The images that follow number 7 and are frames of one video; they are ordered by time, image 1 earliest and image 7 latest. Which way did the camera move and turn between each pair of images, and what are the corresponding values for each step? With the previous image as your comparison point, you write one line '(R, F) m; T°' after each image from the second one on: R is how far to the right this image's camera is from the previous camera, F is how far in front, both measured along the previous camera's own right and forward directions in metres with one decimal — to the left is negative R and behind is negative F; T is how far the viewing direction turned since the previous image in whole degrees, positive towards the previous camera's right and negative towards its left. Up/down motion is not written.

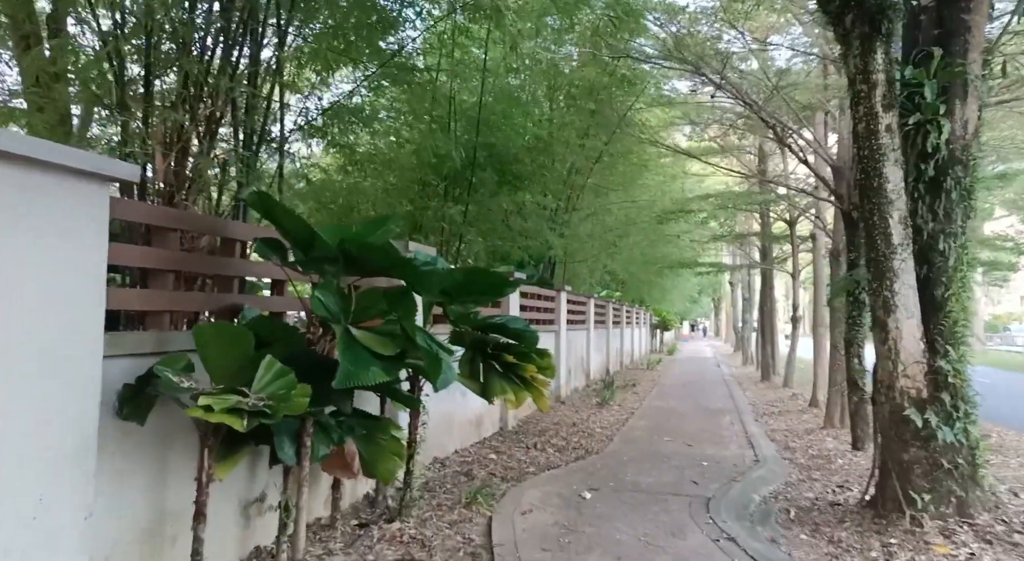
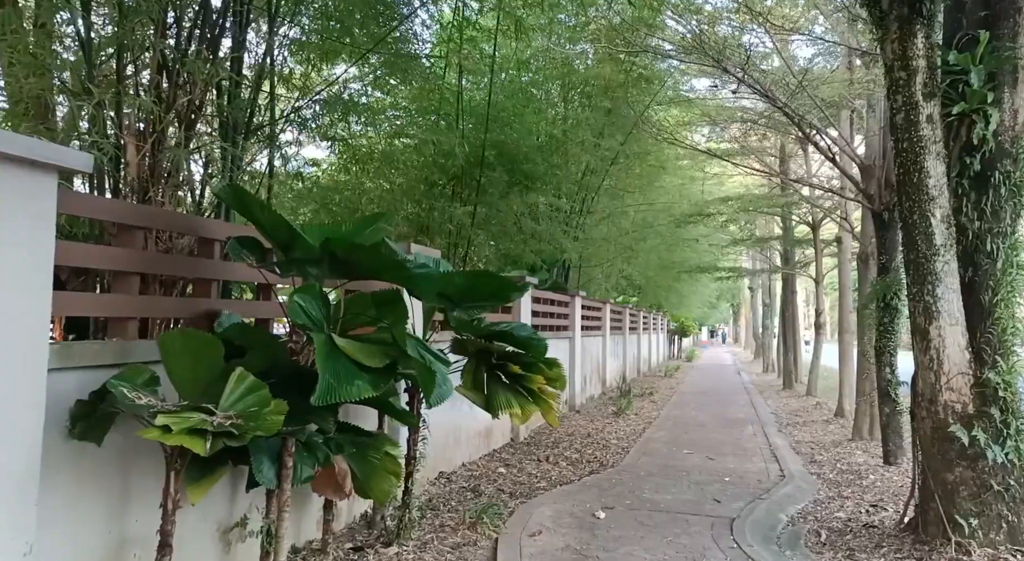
(+0.1, +0.3) m; -1°
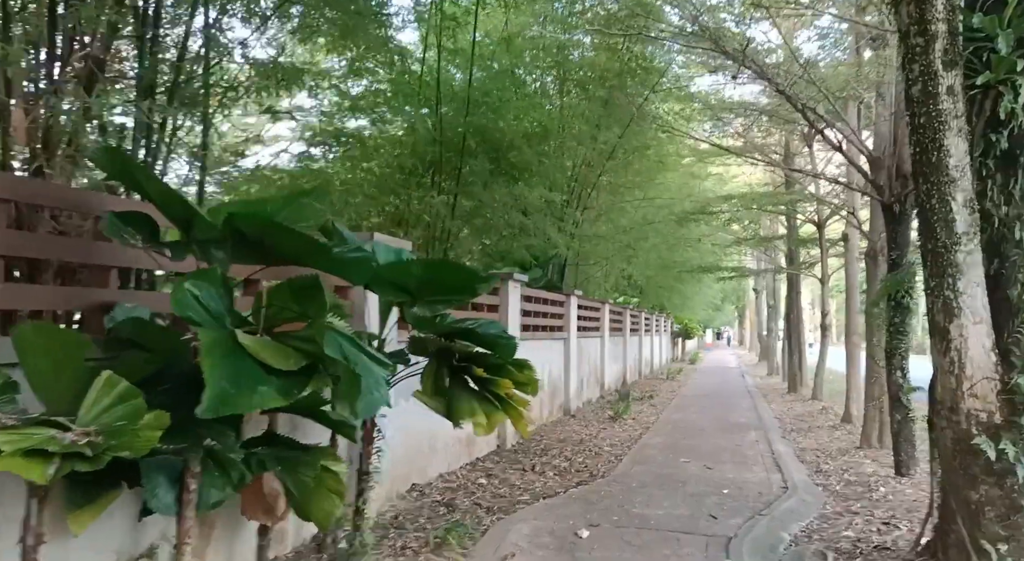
(+0.2, +0.5) m; 0°
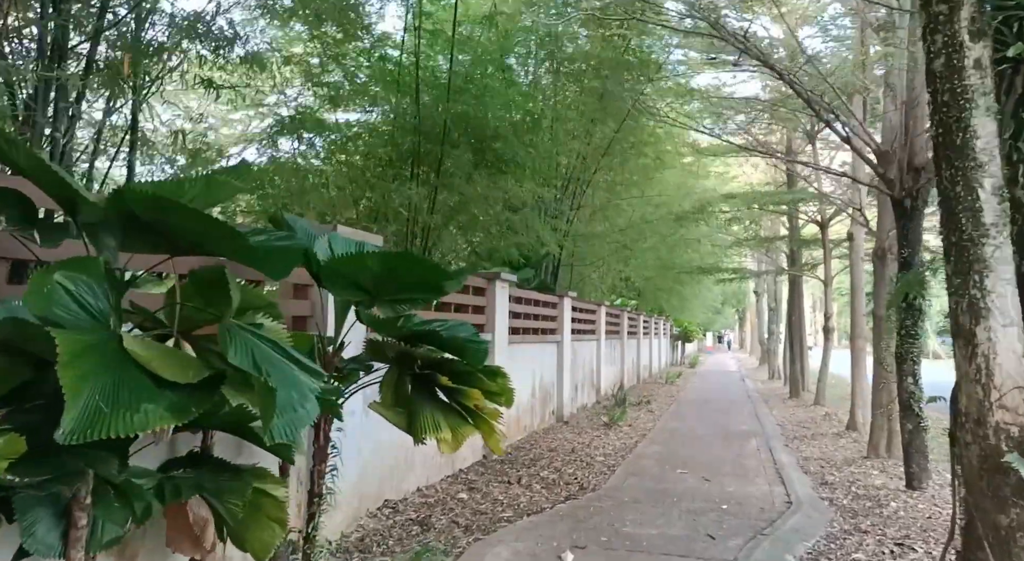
(+0.1, +0.4) m; 0°
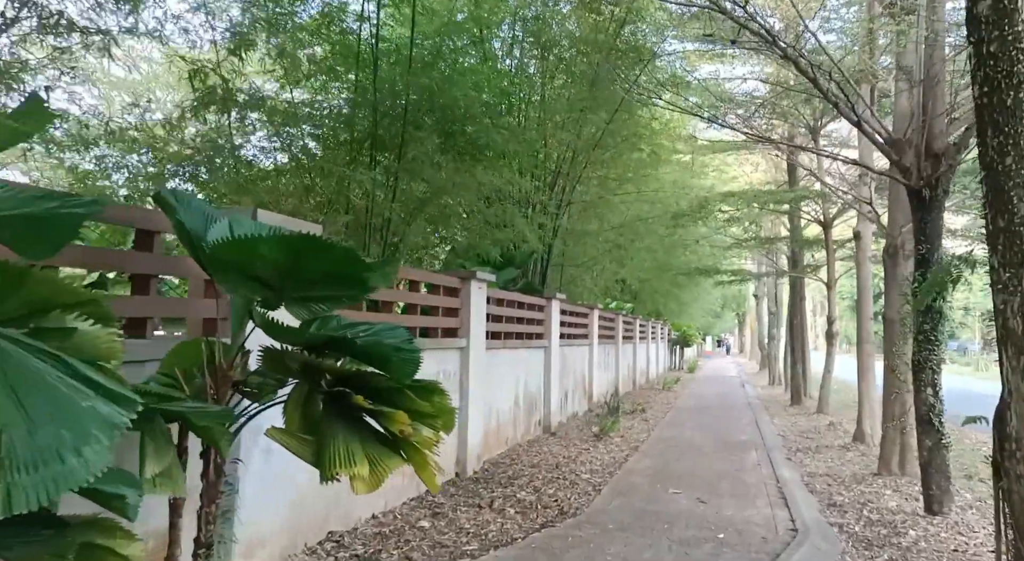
(+0.2, +0.6) m; 0°
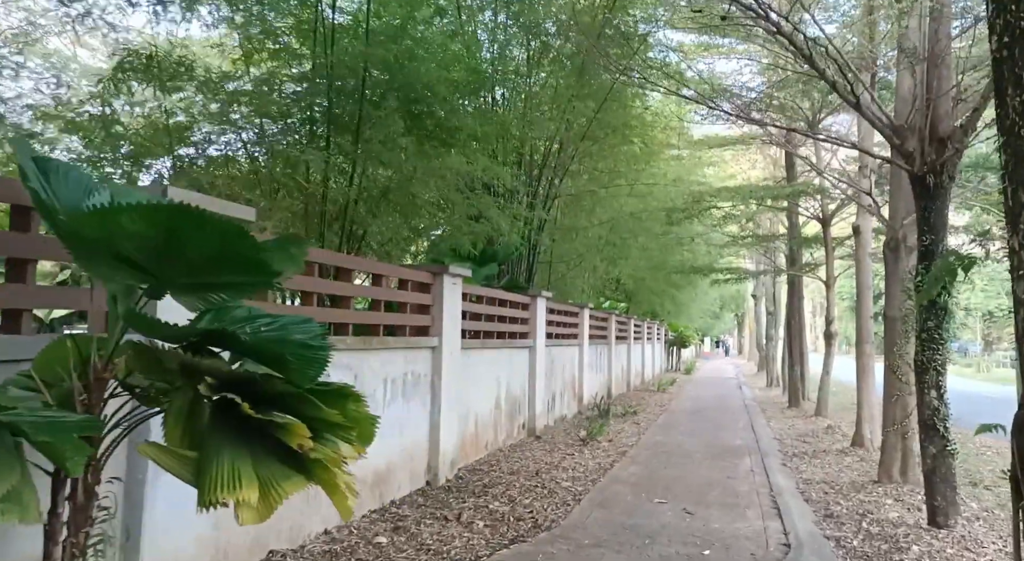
(+0.2, +0.4) m; 0°
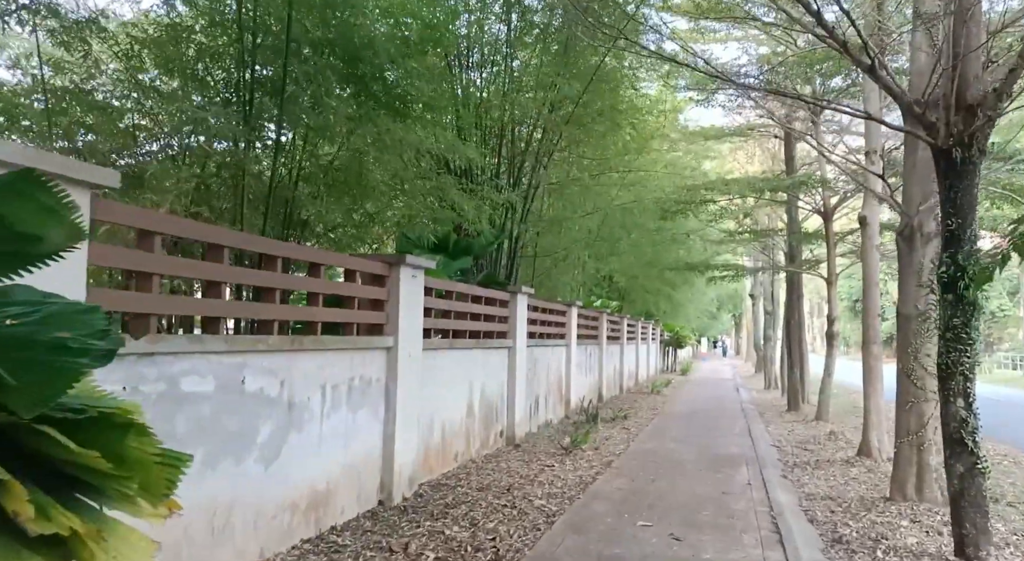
(+0.2, +0.7) m; 0°
